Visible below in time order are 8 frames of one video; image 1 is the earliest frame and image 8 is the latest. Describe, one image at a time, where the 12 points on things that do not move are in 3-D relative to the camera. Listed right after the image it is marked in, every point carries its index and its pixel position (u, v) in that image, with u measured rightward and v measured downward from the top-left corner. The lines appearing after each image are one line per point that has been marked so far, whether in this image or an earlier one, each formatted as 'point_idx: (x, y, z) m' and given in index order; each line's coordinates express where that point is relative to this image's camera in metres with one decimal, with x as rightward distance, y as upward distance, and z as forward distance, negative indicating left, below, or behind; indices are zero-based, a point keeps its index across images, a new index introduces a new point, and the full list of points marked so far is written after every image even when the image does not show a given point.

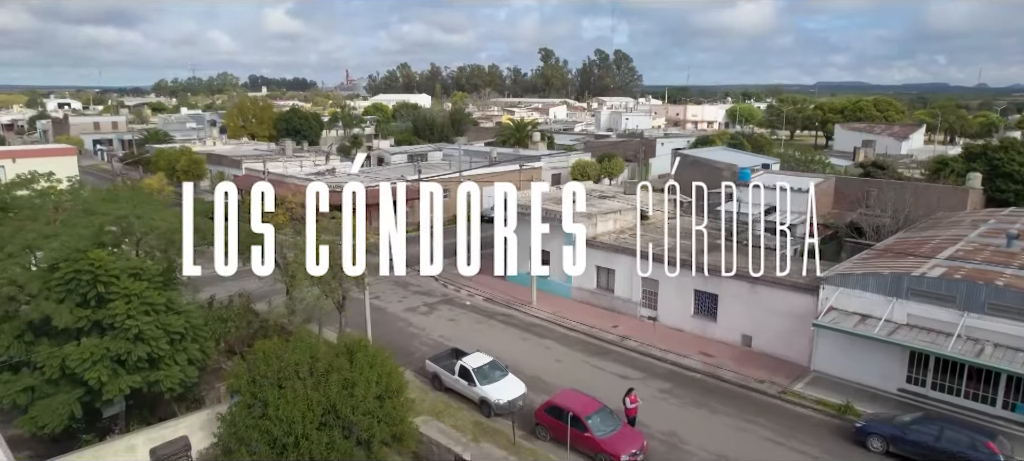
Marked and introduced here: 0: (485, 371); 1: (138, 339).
0: (-0.8, -4.1, +19.4) m
1: (-8.0, -2.3, +14.1) m
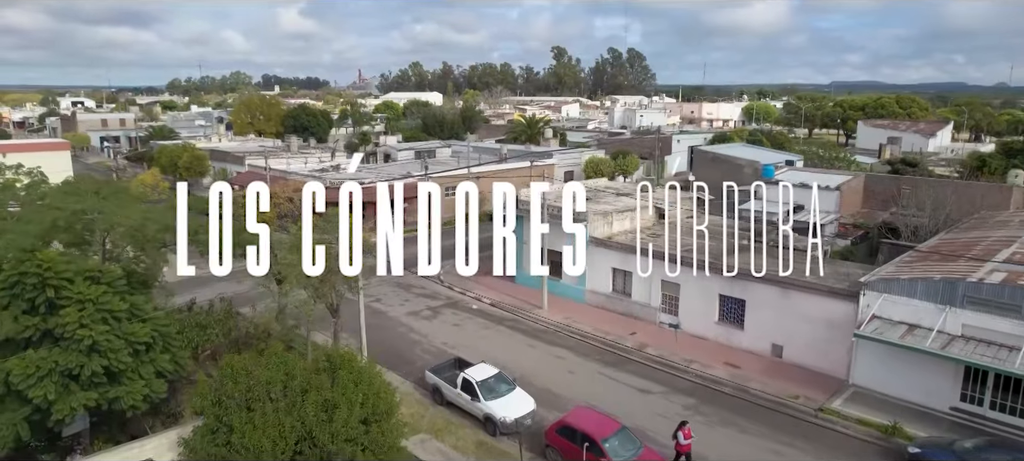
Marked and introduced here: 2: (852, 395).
0: (-0.6, -4.1, +17.6) m
1: (-7.9, -2.3, +12.5) m
2: (+9.6, -4.6, +18.7) m
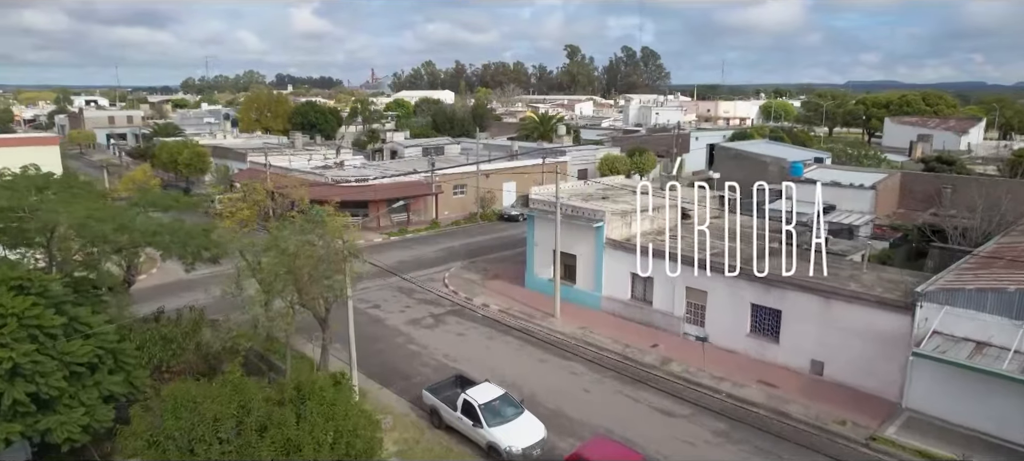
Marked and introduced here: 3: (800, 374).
0: (-0.4, -4.1, +15.5) m
1: (-7.8, -2.3, +10.5) m
2: (+9.8, -4.7, +16.4) m
3: (+8.3, -4.1, +19.3) m
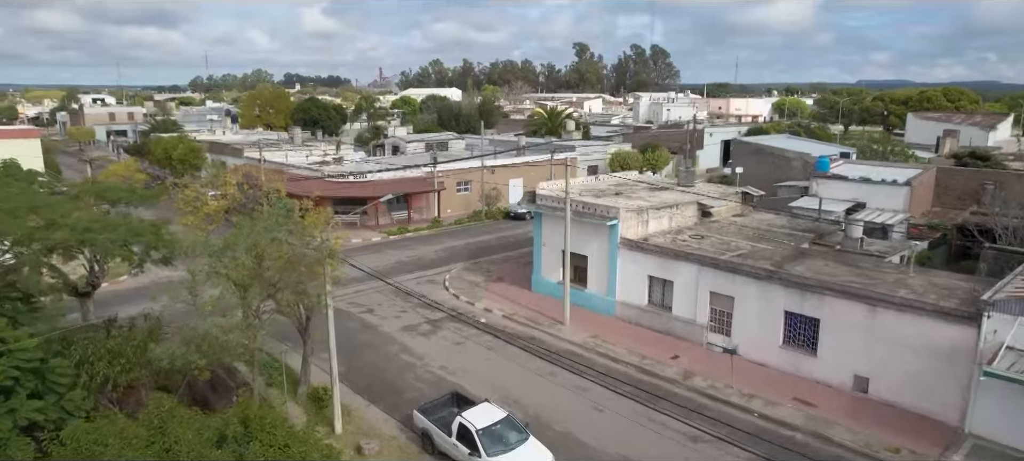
0: (-0.3, -4.1, +13.4) m
1: (-7.8, -2.2, +8.5) m
2: (+9.8, -4.7, +14.2) m
3: (+8.4, -4.1, +17.1) m
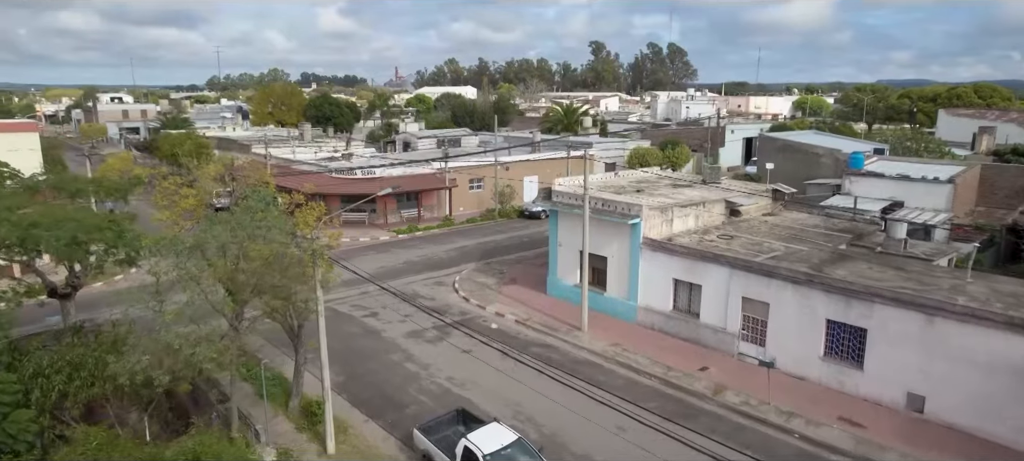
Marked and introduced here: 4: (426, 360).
0: (-0.1, -4.0, +11.8) m
1: (-7.7, -2.1, +7.1) m
2: (+10.1, -4.7, +12.4) m
3: (+8.7, -4.1, +15.3) m
4: (-2.4, -3.6, +18.3) m
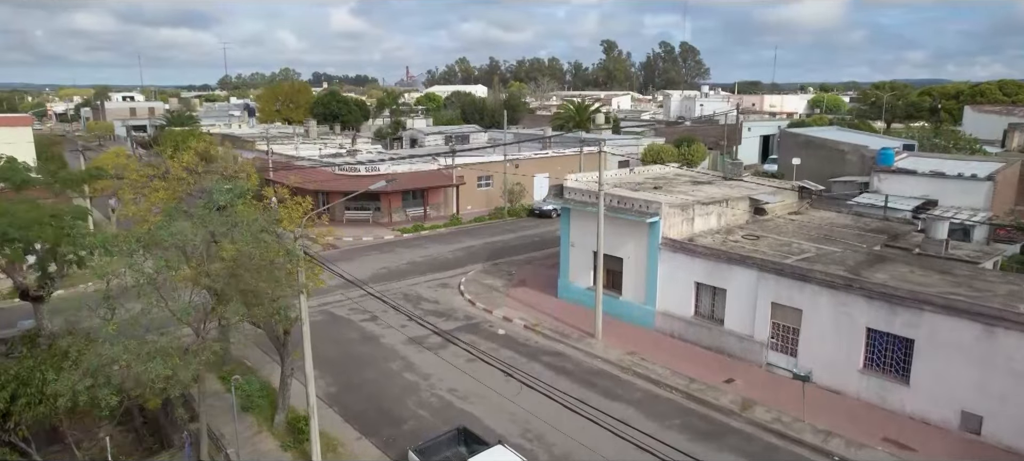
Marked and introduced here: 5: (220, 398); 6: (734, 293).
0: (0.0, -4.0, +10.4) m
1: (-7.6, -2.1, +5.8) m
2: (+10.2, -4.7, +10.8) m
3: (+8.9, -4.1, +13.7) m
4: (-2.2, -3.5, +16.9) m
5: (-6.7, -3.8, +15.3) m
6: (+5.8, -1.6, +17.4) m
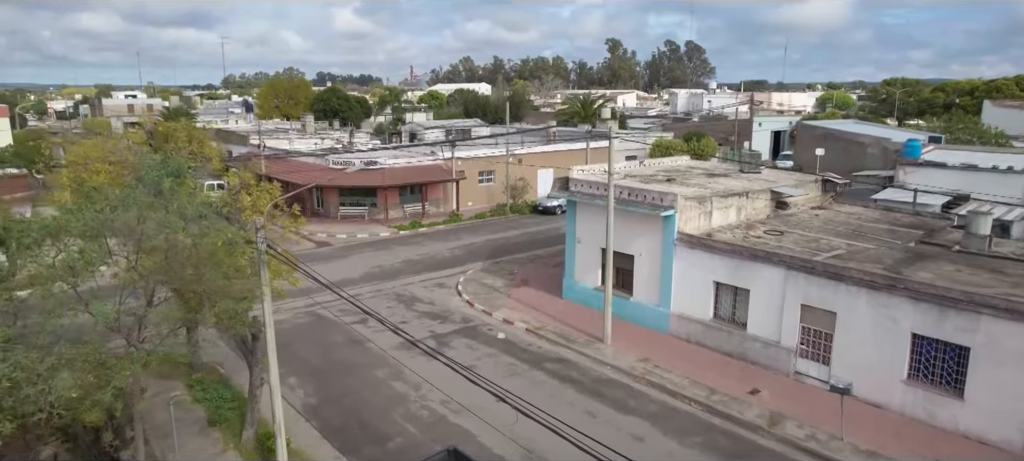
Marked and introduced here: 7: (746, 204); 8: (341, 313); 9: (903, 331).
0: (-0.1, -3.8, +8.7) m
1: (-7.7, -1.9, +4.2) m
2: (+10.1, -4.5, +9.1) m
3: (+8.9, -4.0, +12.0) m
4: (-2.2, -3.4, +15.3) m
5: (-6.7, -3.7, +13.7) m
6: (+5.8, -1.5, +15.7) m
7: (+6.9, +0.8, +19.6) m
8: (-5.1, -2.4, +19.7) m
9: (+7.8, -2.0, +13.2) m
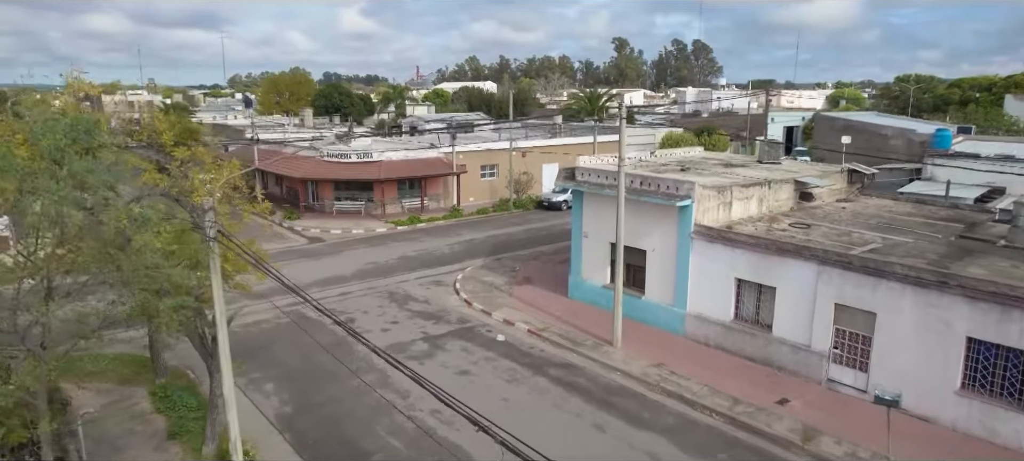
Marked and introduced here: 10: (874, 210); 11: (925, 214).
0: (-0.1, -3.6, +7.2) m
1: (-7.8, -1.7, +2.7) m
2: (+10.1, -4.3, +7.4) m
3: (+8.8, -3.8, +10.4) m
4: (-2.2, -3.2, +13.7) m
5: (-6.7, -3.5, +12.2) m
6: (+5.8, -1.3, +14.1) m
7: (+6.9, +1.0, +18.0) m
8: (-5.1, -2.2, +18.2) m
9: (+7.8, -1.8, +11.6) m
10: (+10.6, +0.6, +19.5) m
11: (+11.8, +0.5, +19.1) m
